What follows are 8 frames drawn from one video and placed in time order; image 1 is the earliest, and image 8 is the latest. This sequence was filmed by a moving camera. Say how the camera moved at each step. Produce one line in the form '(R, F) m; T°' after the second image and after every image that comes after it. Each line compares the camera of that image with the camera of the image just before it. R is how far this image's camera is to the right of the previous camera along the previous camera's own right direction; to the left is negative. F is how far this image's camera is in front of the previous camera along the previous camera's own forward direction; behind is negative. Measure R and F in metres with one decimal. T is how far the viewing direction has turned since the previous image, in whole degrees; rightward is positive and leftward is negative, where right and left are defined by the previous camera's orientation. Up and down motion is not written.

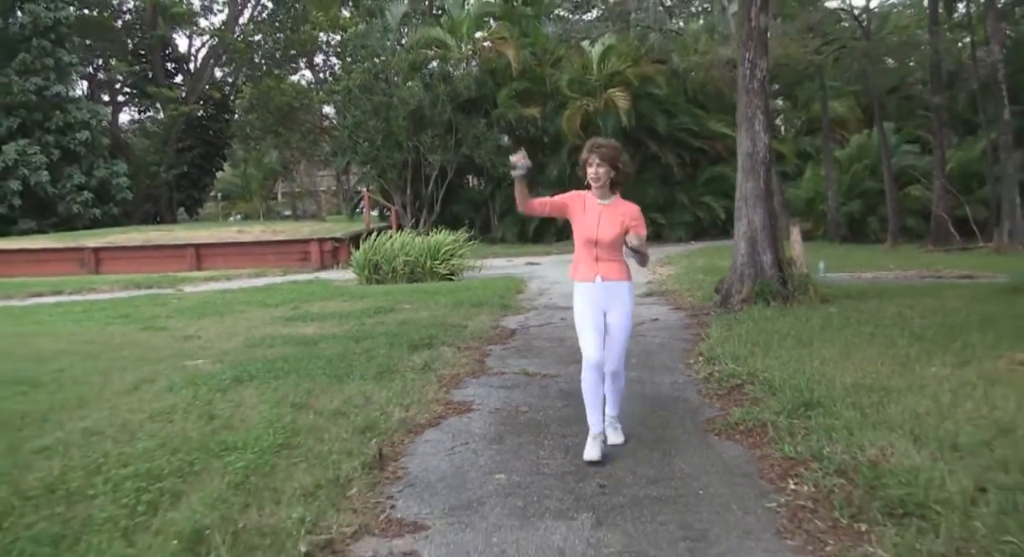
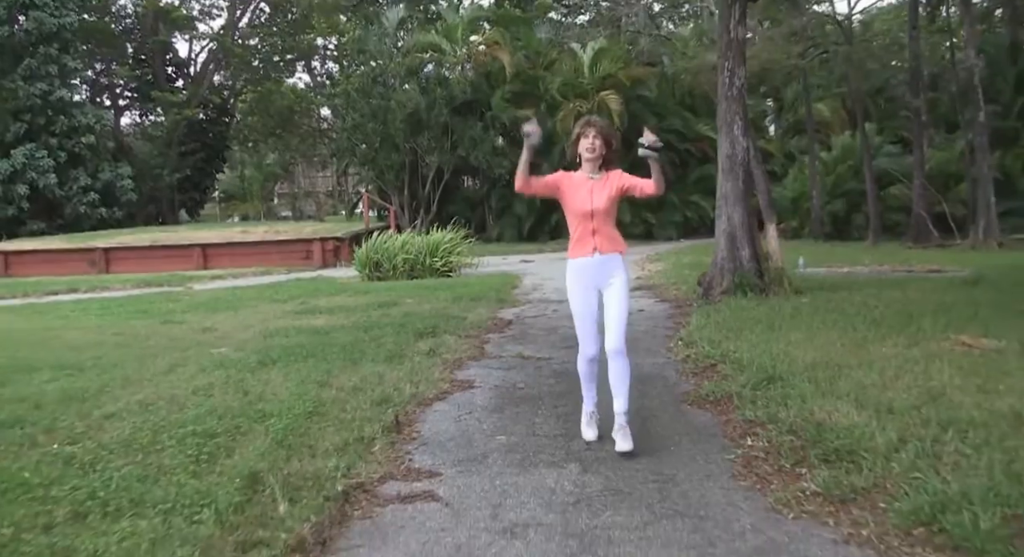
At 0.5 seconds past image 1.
(0.0, -0.8) m; 0°
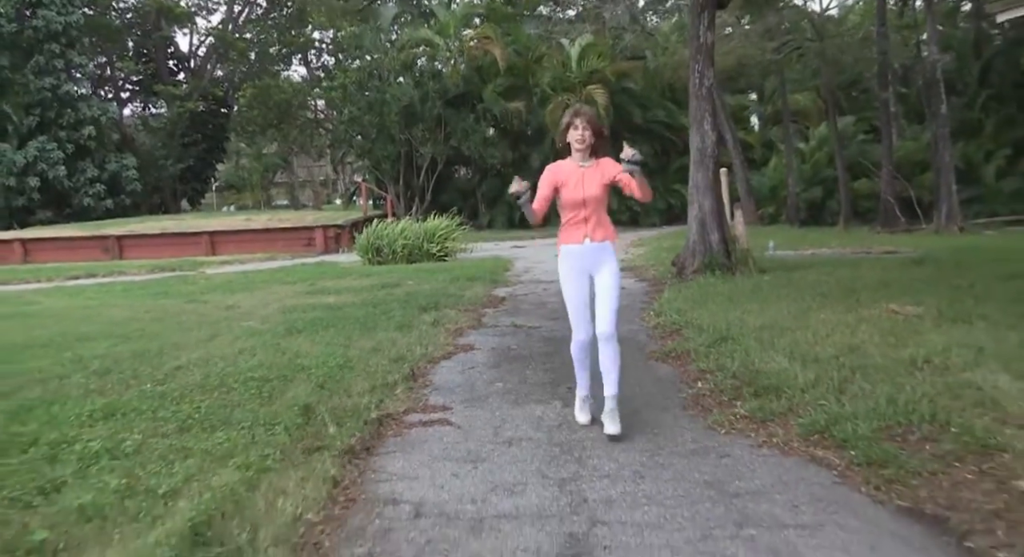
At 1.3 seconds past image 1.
(0.0, -1.2) m; +1°
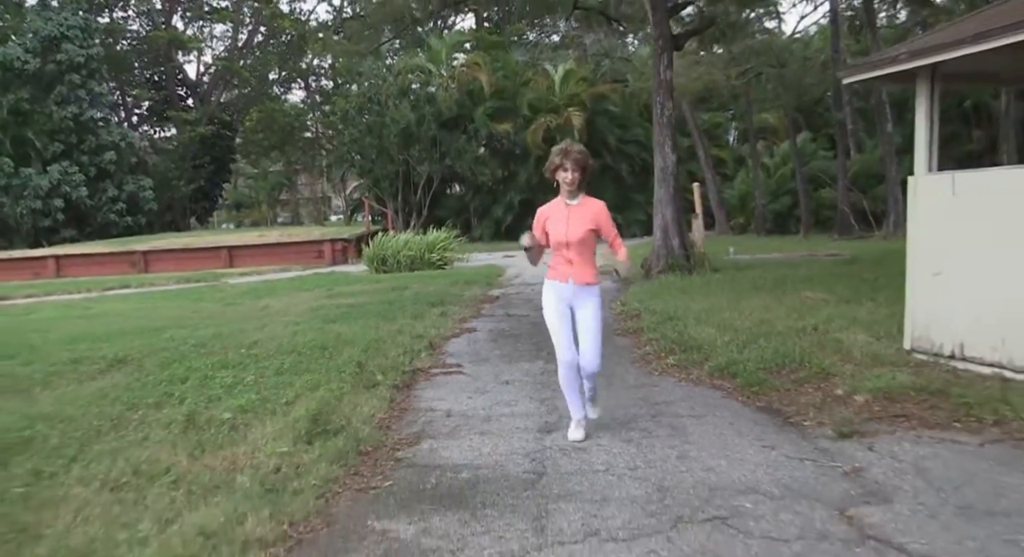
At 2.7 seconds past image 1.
(0.0, -2.2) m; +1°
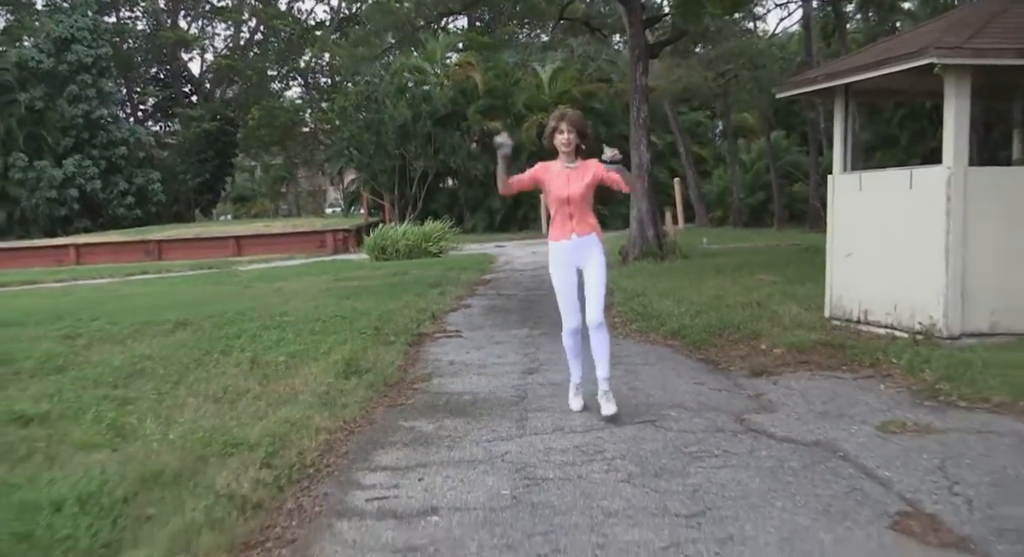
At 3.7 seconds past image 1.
(0.0, -1.6) m; +1°
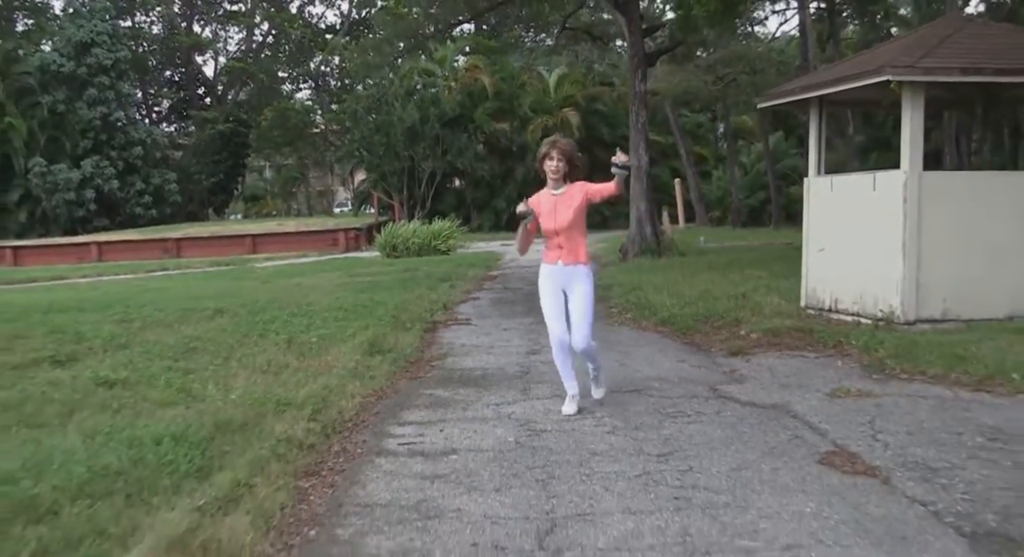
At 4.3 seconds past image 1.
(0.0, -0.9) m; 0°
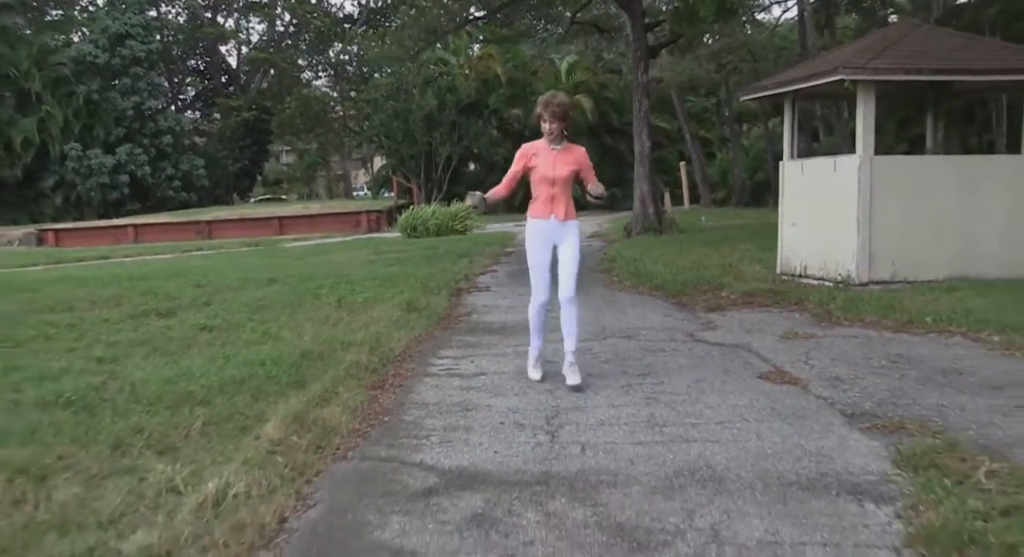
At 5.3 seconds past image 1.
(0.0, -1.5) m; -1°
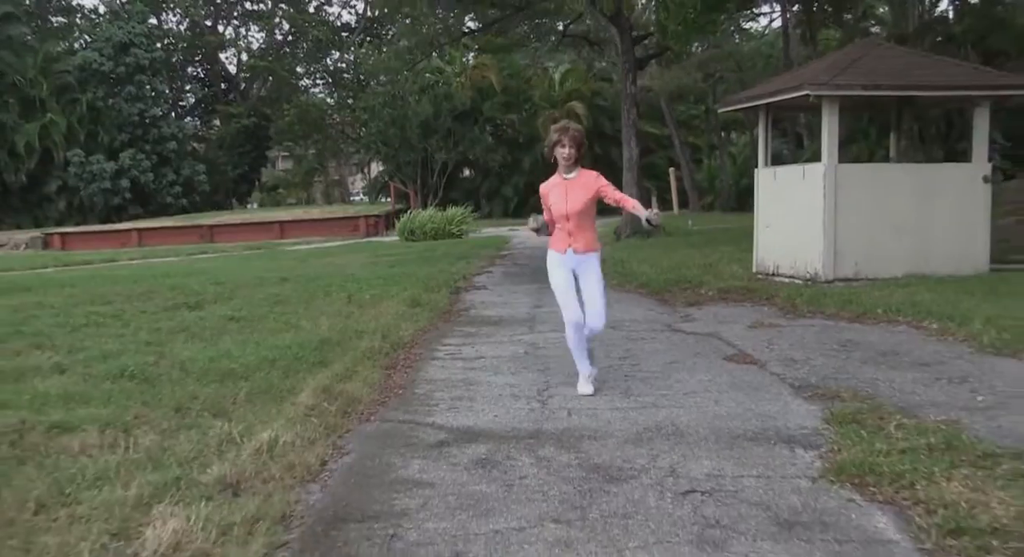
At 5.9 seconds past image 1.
(0.0, -0.8) m; 0°
